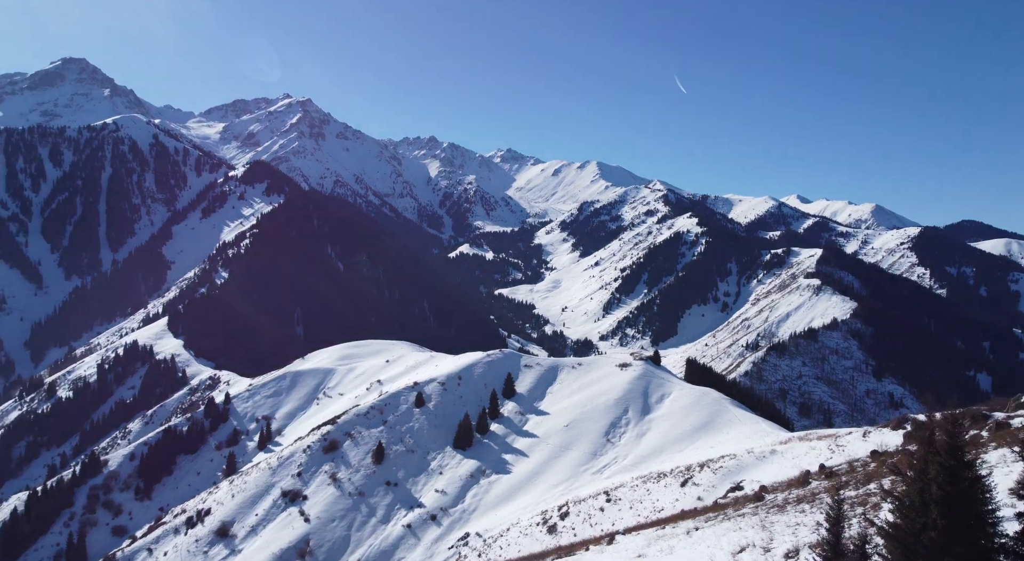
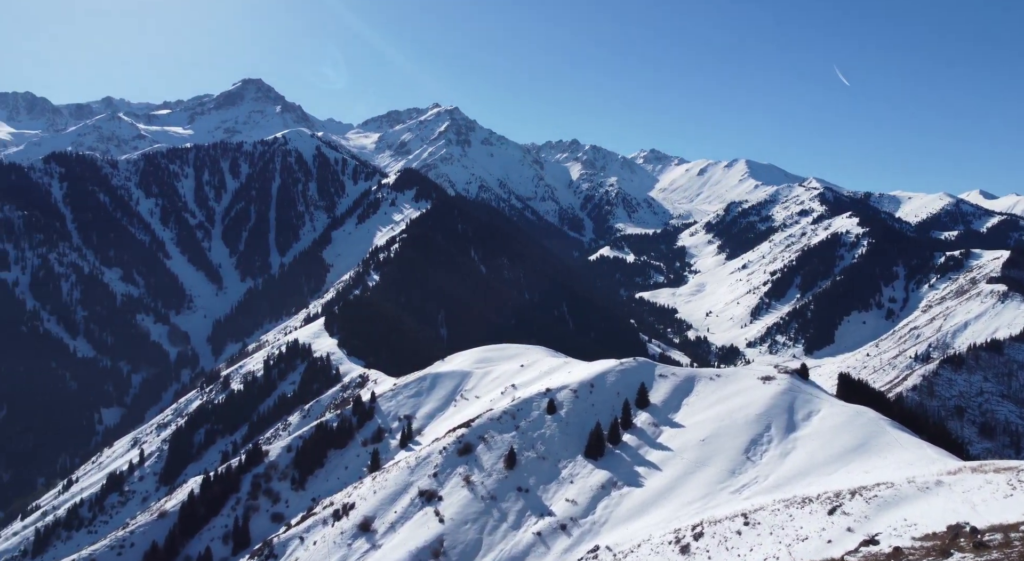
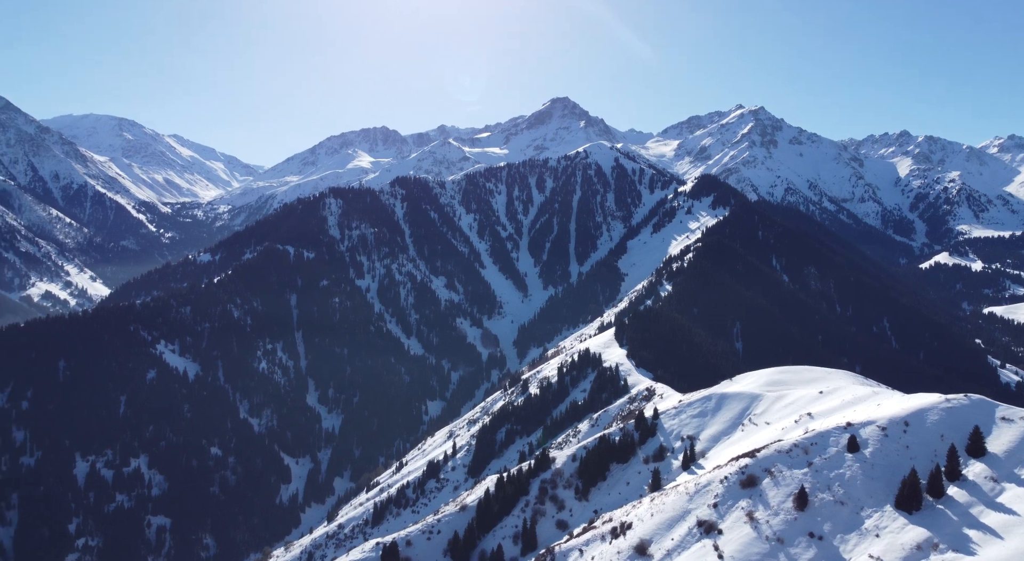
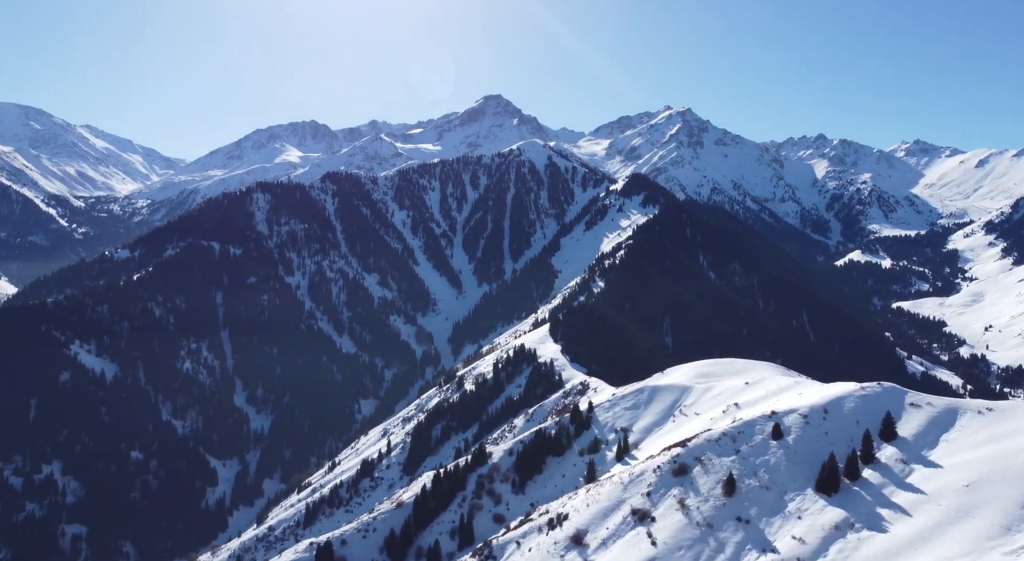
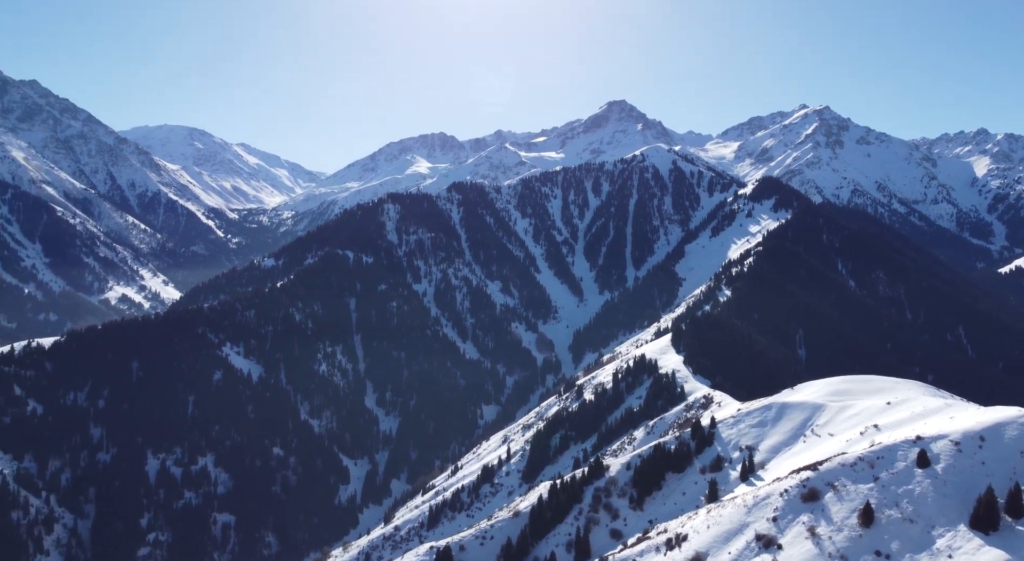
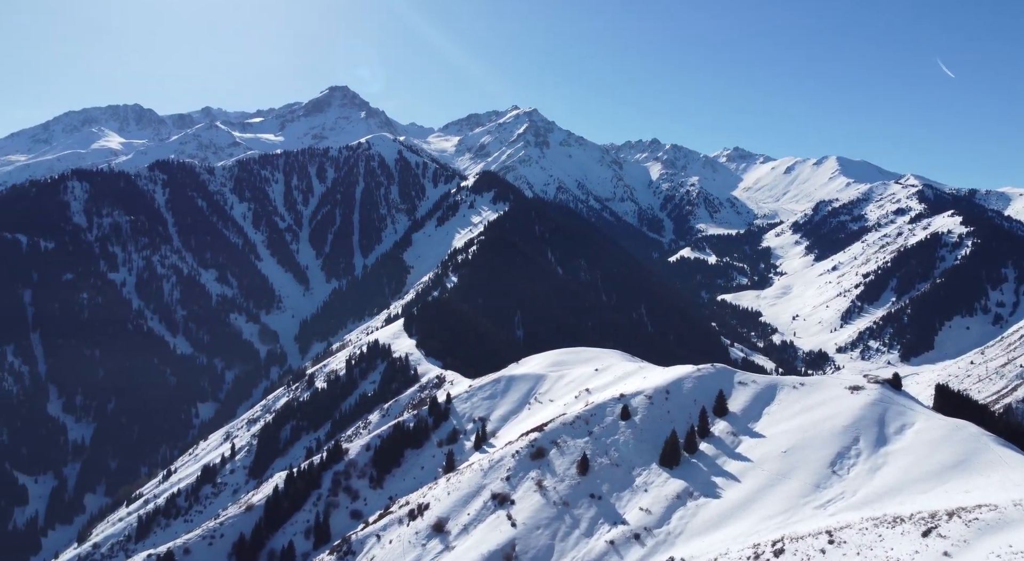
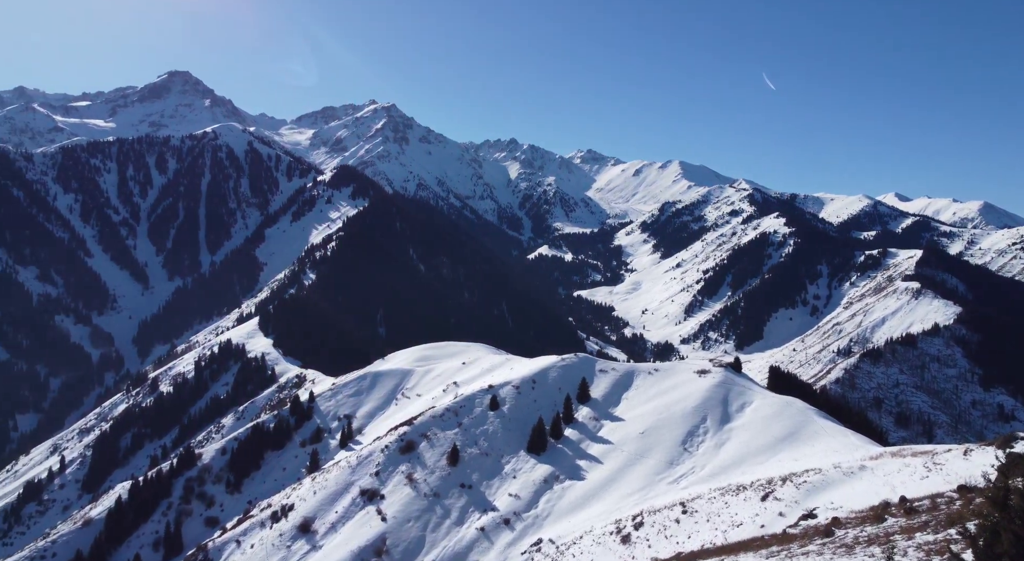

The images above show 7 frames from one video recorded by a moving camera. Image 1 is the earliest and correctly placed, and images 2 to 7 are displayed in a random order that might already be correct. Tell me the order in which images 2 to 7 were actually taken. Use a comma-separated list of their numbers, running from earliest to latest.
7, 2, 6, 4, 3, 5
